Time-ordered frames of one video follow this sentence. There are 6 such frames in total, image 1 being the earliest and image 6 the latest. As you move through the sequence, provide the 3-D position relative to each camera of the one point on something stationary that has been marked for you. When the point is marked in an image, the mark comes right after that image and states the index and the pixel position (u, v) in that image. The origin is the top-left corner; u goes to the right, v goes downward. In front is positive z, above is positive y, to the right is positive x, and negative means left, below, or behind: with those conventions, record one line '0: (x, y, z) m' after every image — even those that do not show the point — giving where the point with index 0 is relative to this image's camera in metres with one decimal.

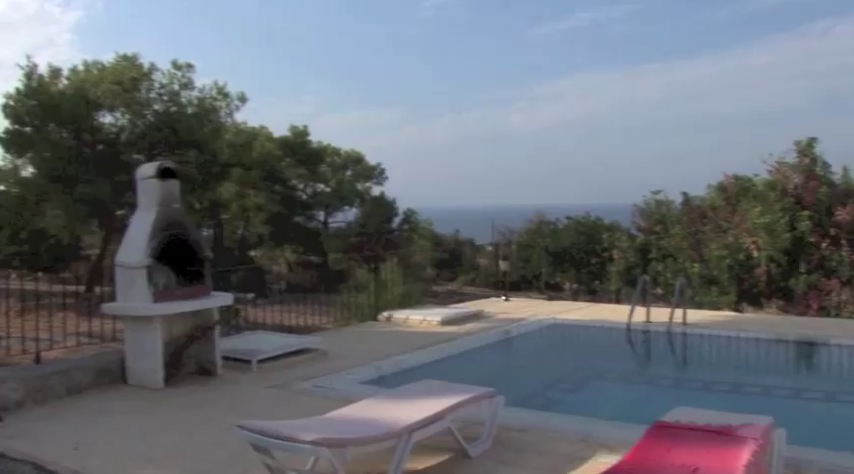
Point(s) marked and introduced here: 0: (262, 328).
0: (-1.7, -1.0, +8.9) m
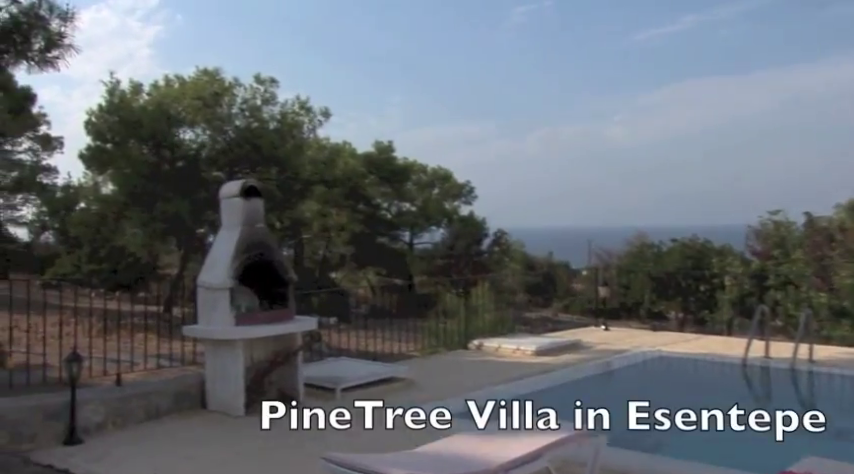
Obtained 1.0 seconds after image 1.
0: (-0.8, -1.2, +8.4) m
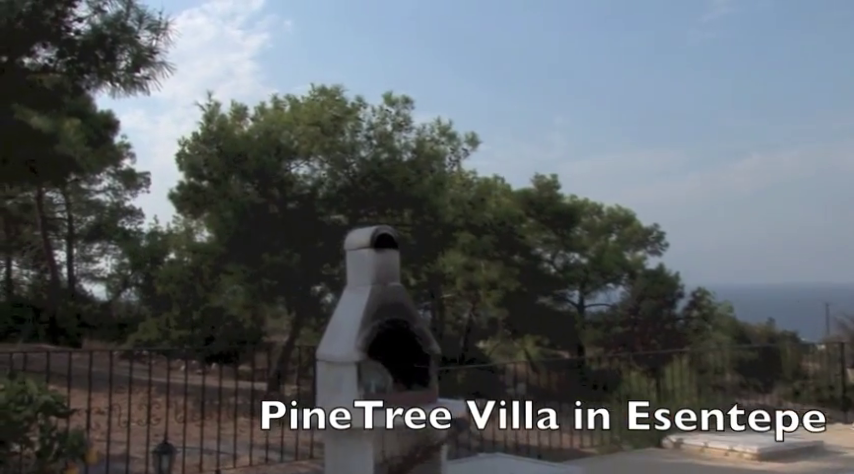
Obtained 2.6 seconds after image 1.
0: (+0.6, -1.7, +6.6) m
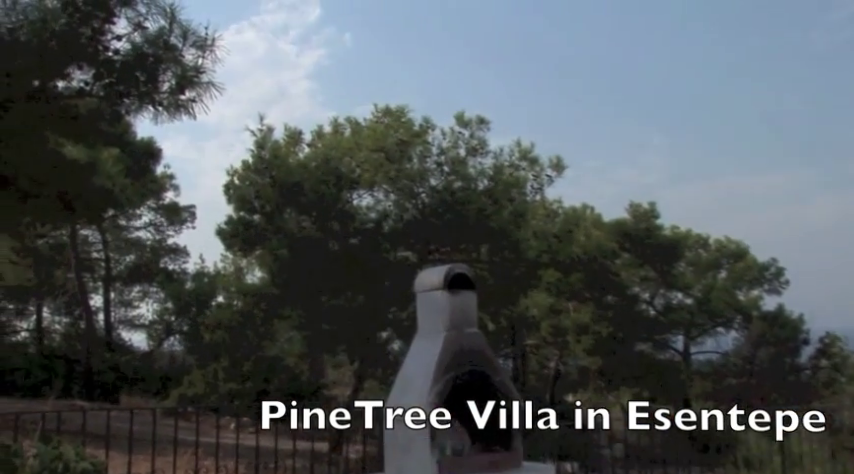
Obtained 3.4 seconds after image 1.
0: (+1.1, -1.9, +5.8) m
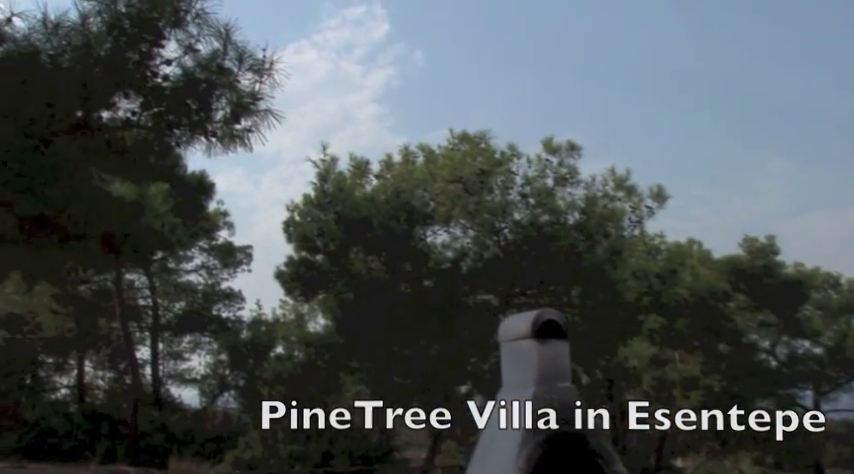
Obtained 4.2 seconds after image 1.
0: (+1.7, -2.2, +5.0) m
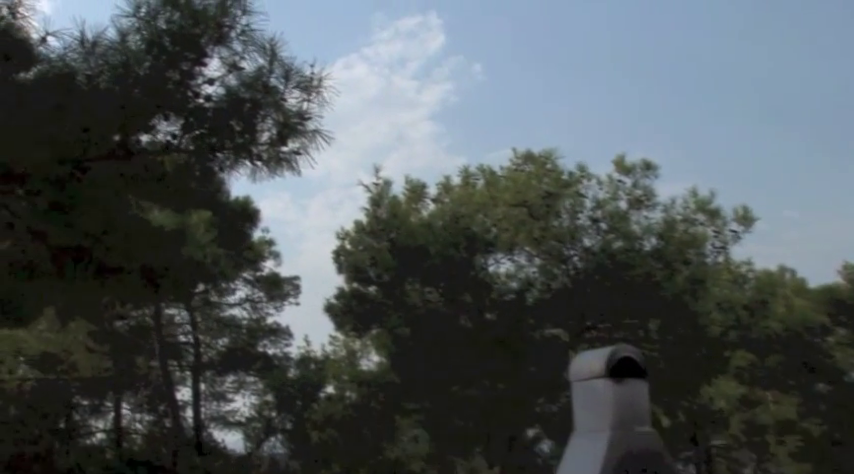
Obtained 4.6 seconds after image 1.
0: (+2.0, -2.3, +4.4) m
